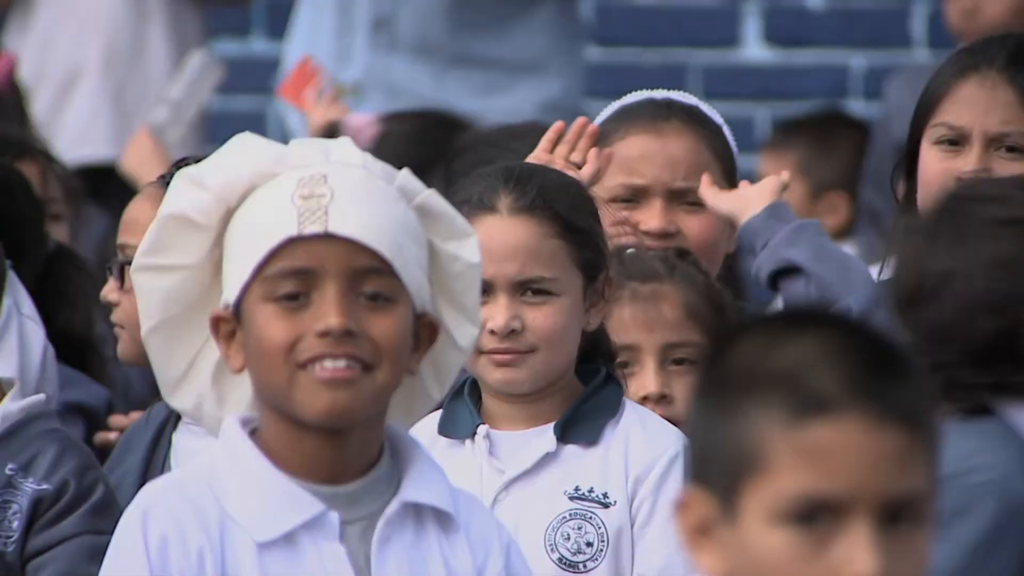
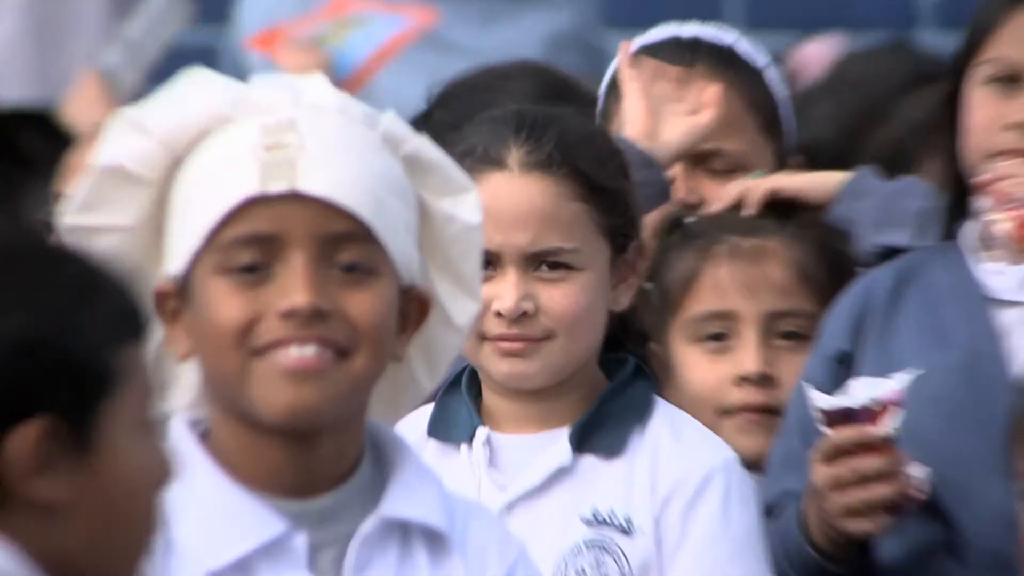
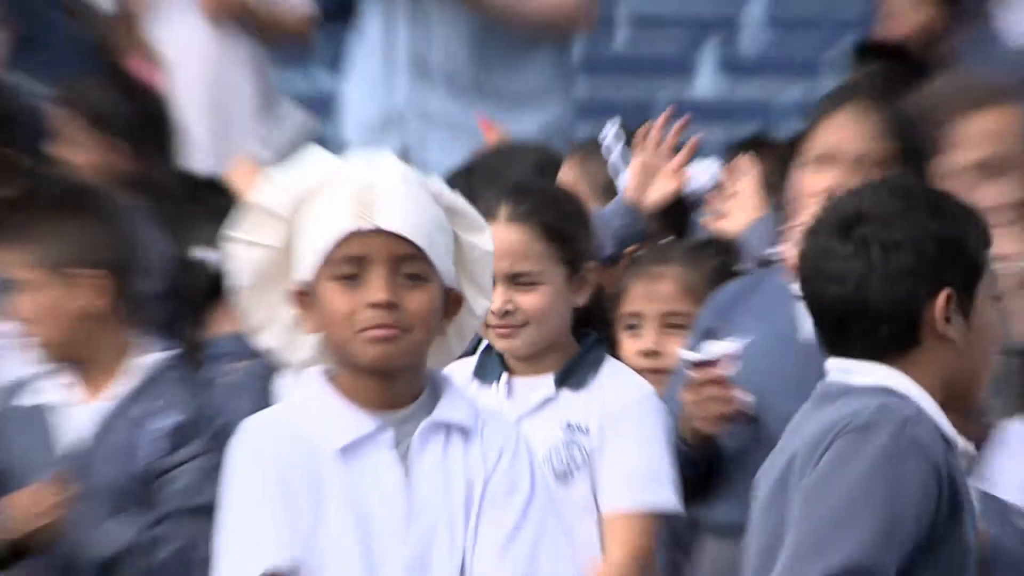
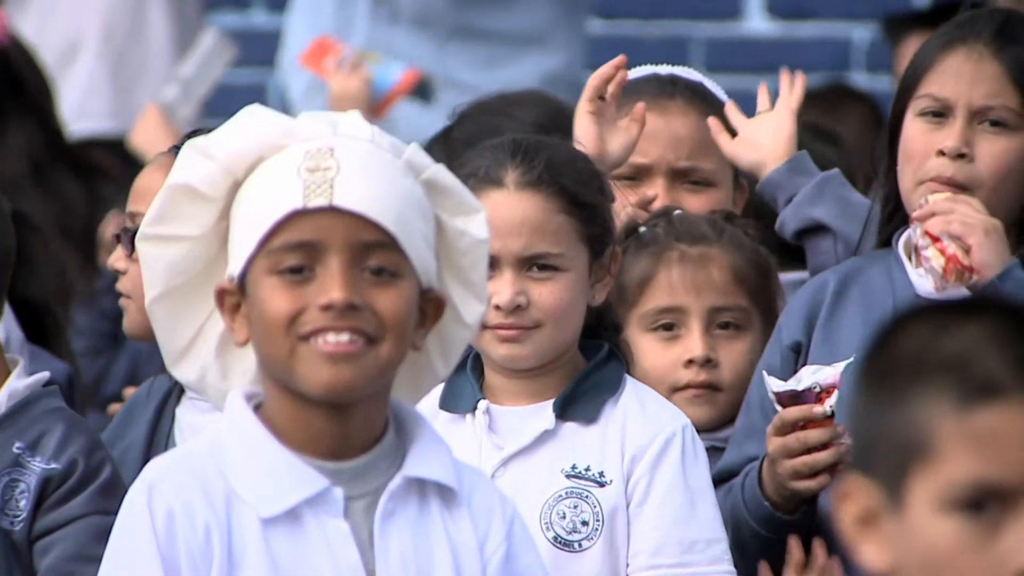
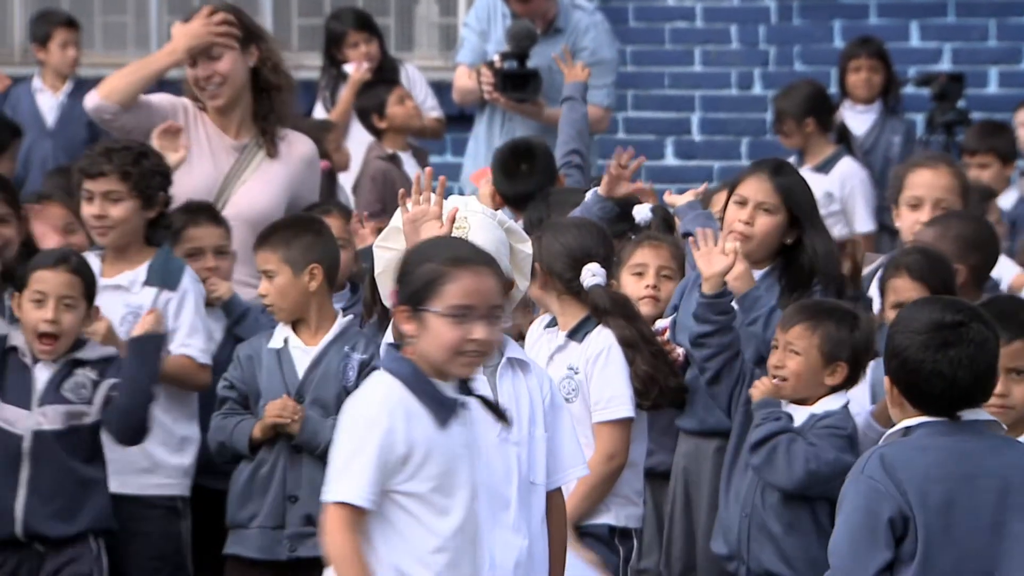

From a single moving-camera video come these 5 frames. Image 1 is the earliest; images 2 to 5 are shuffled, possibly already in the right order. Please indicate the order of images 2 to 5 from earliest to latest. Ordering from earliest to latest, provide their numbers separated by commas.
4, 2, 3, 5
